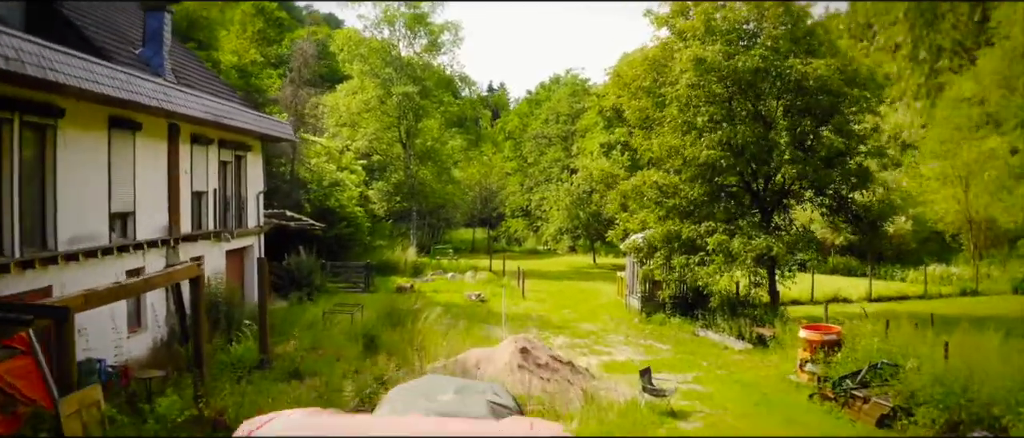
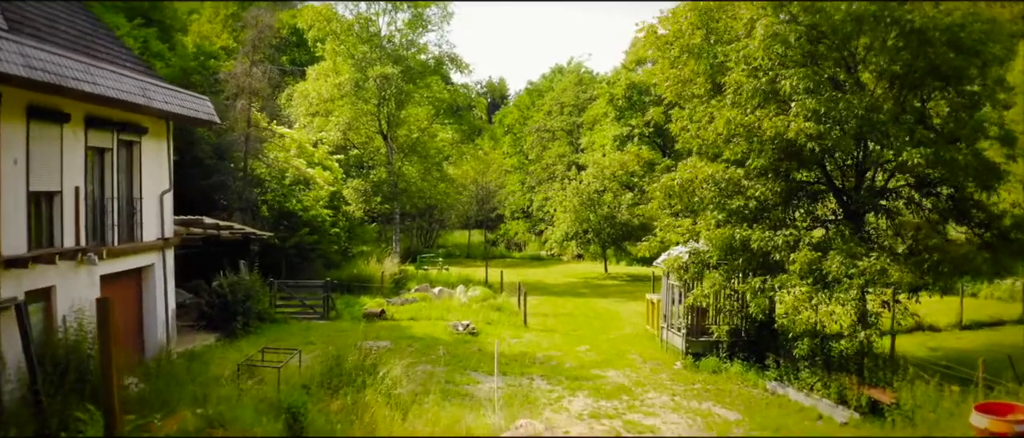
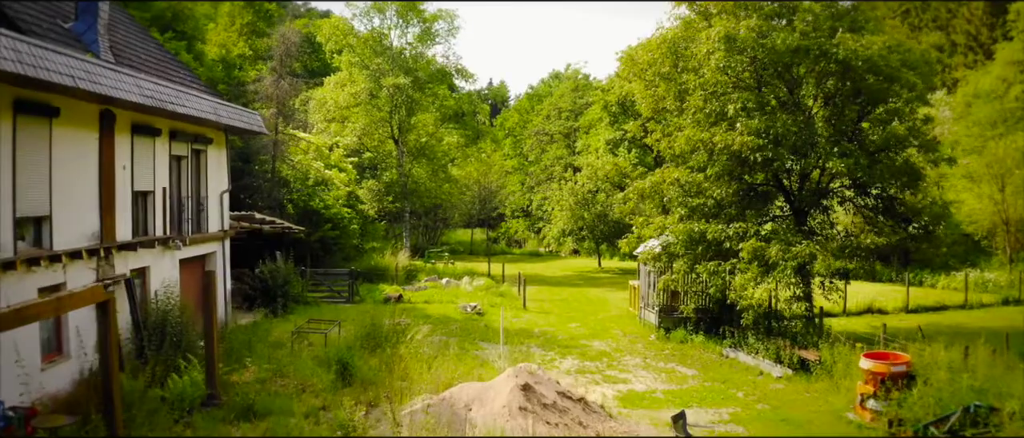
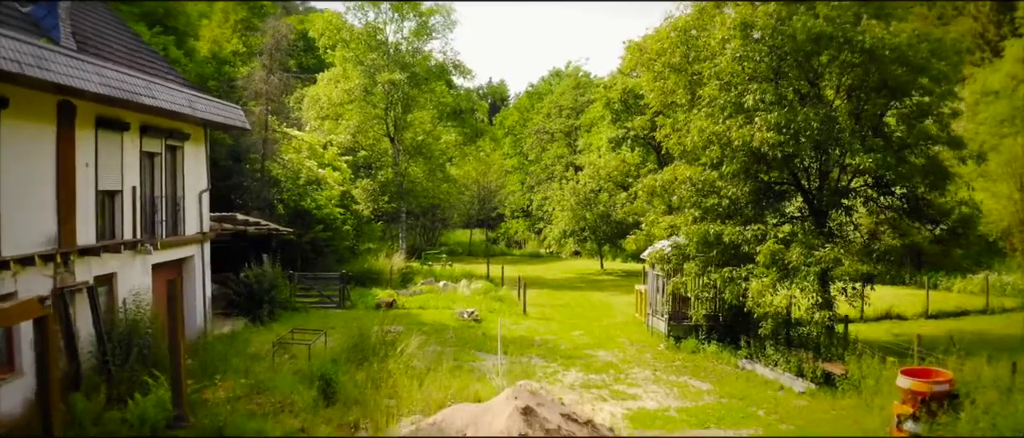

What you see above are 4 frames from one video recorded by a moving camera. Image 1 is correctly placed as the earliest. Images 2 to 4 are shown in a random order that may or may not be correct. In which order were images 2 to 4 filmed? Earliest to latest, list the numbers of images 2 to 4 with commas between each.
3, 4, 2
